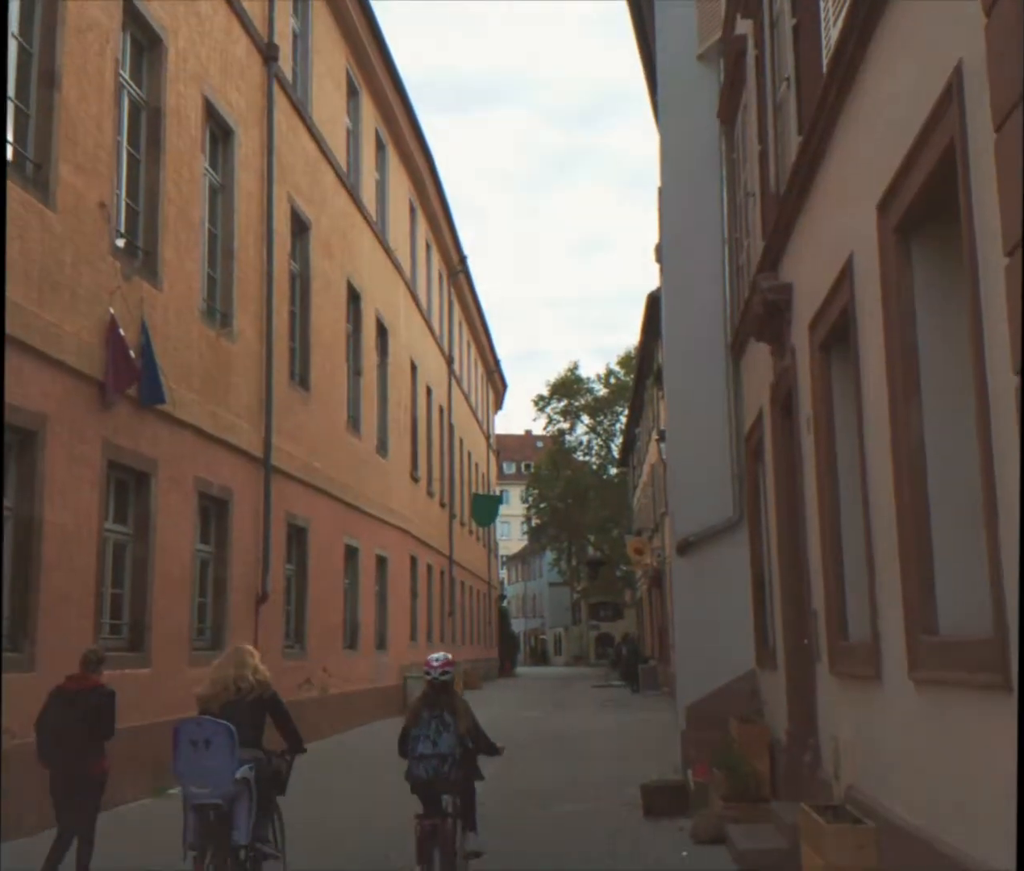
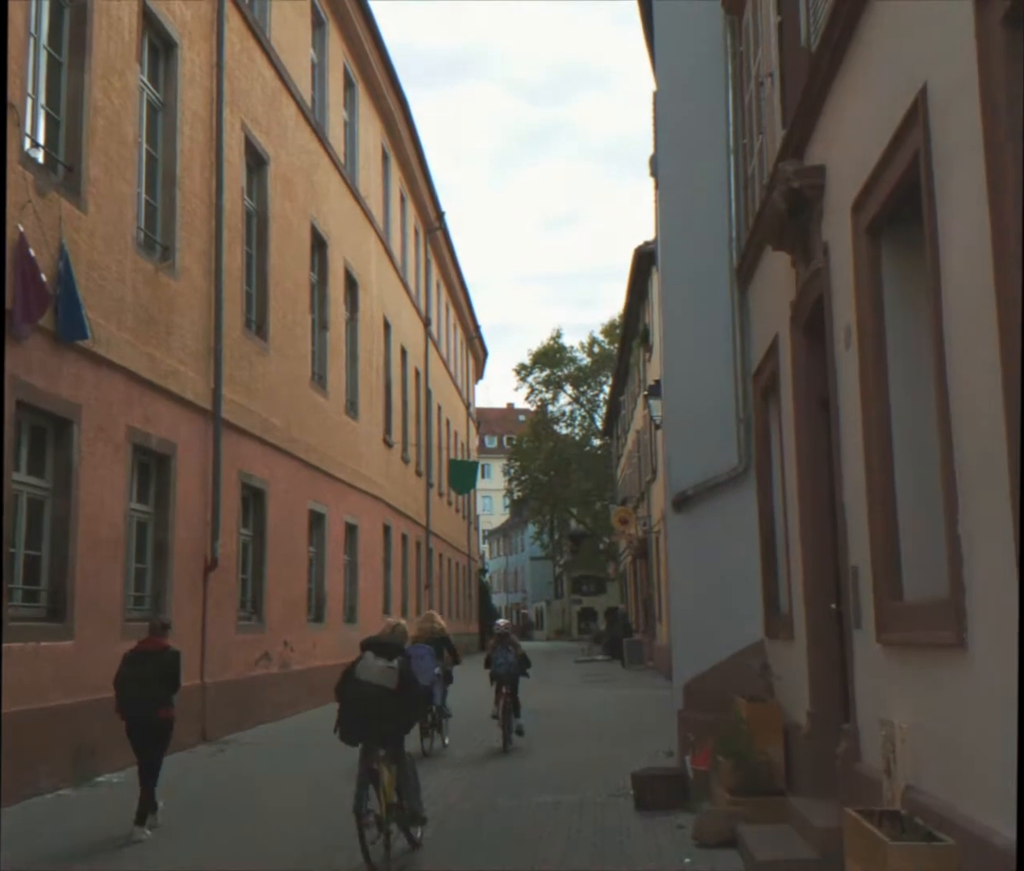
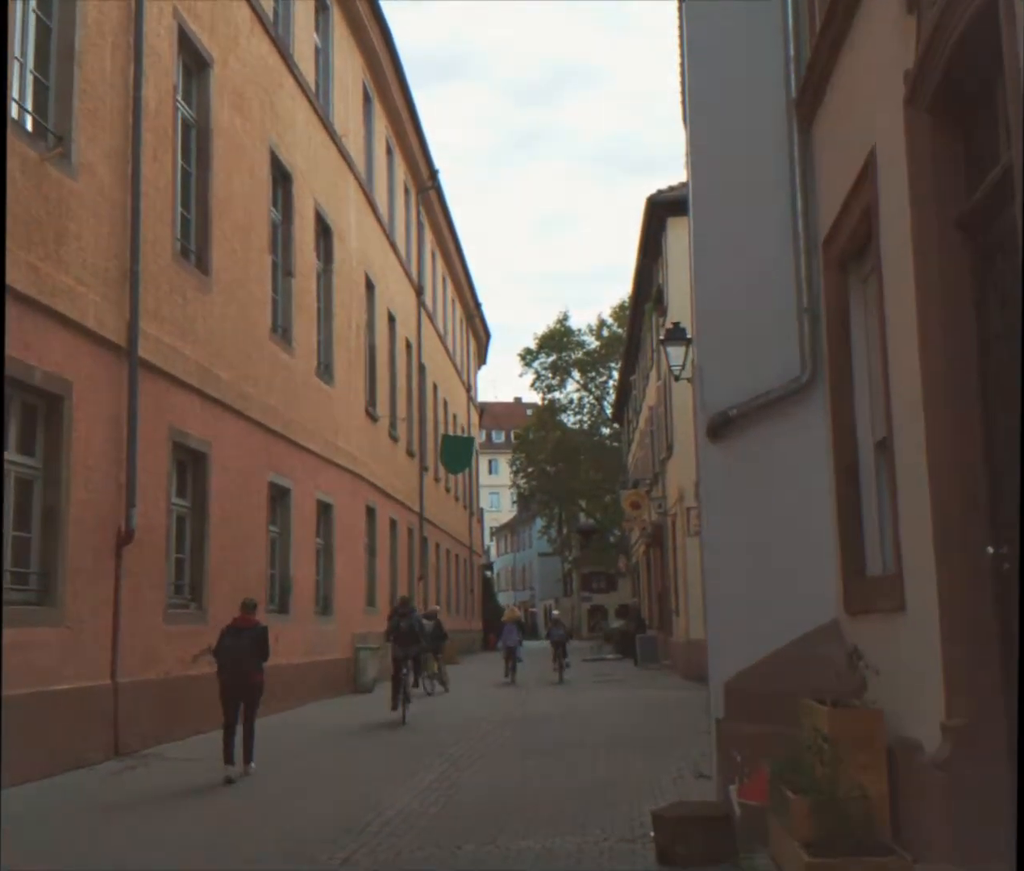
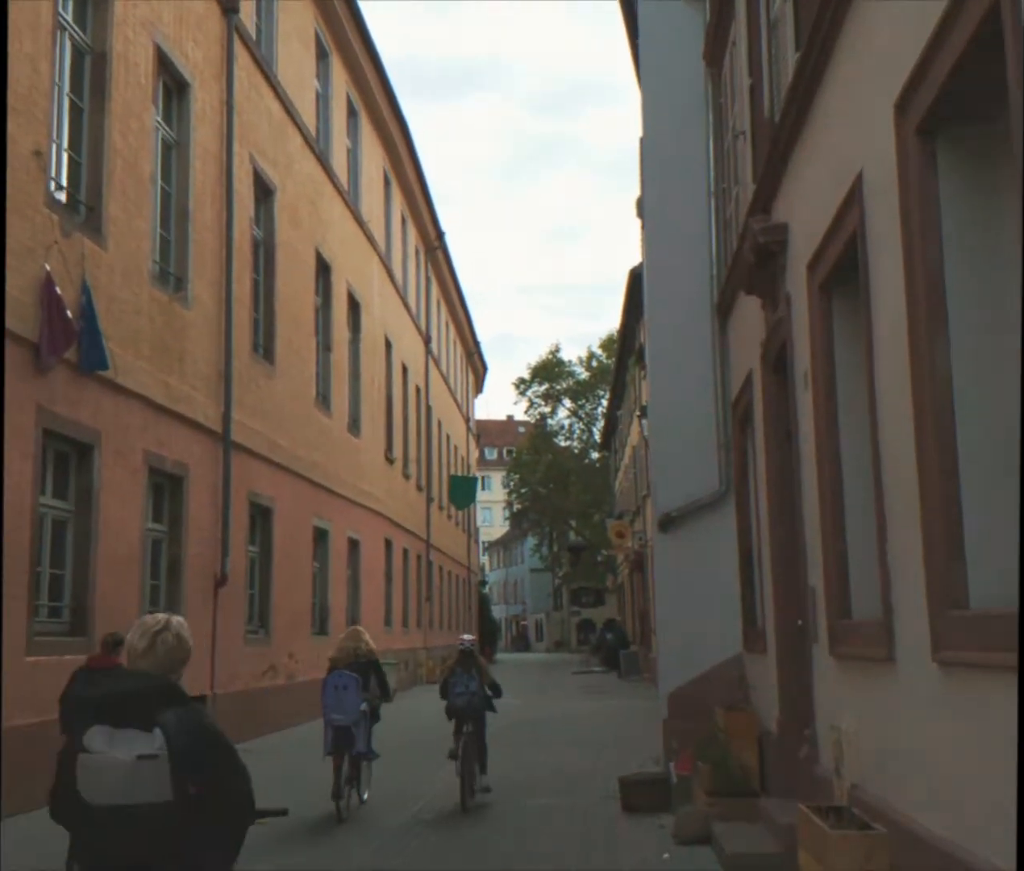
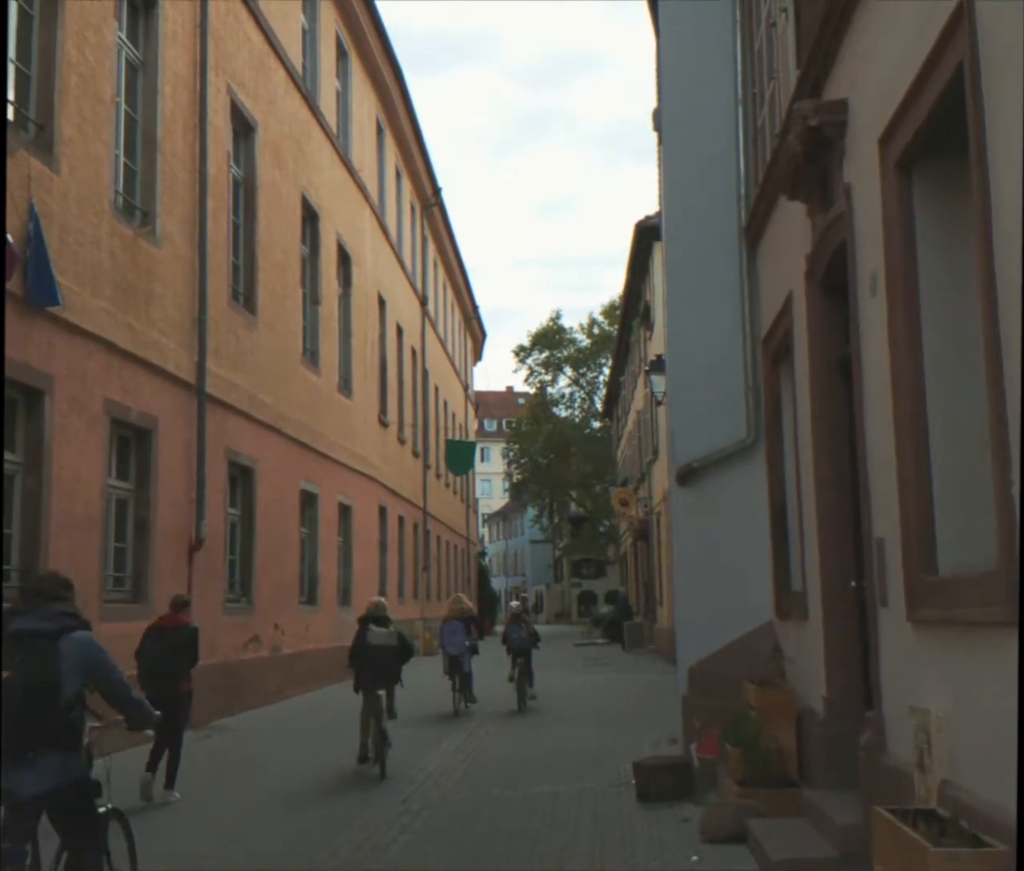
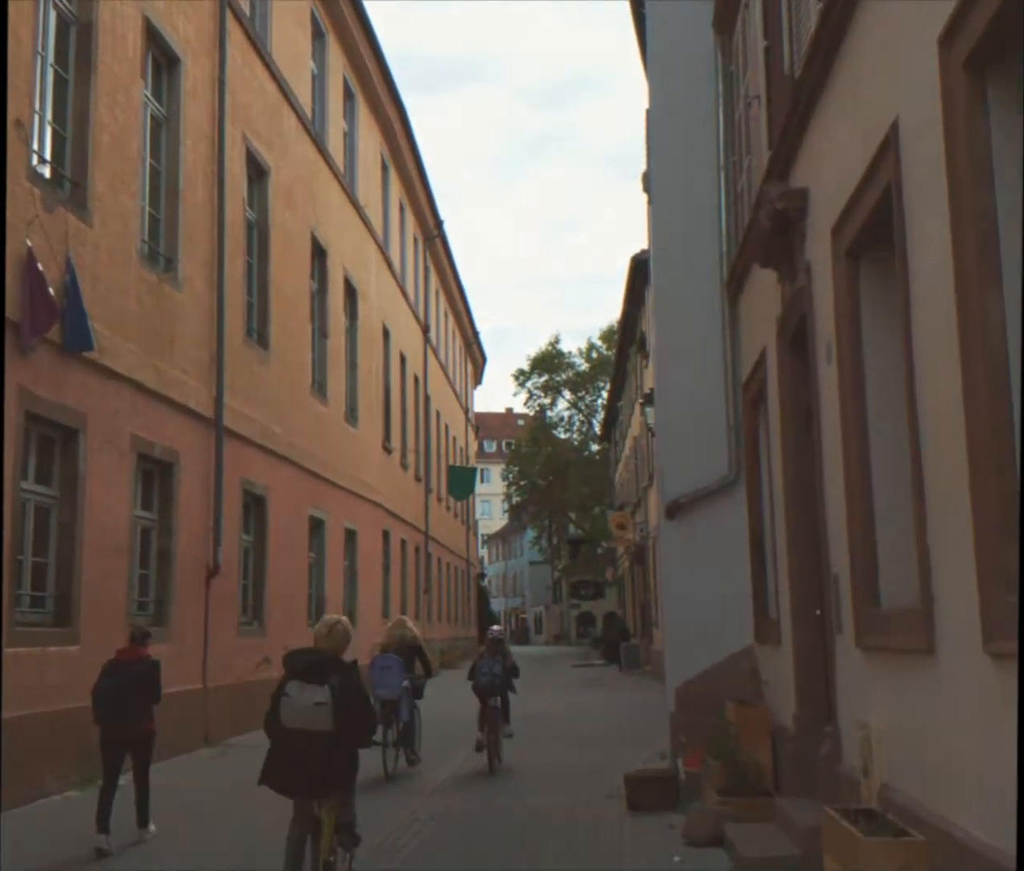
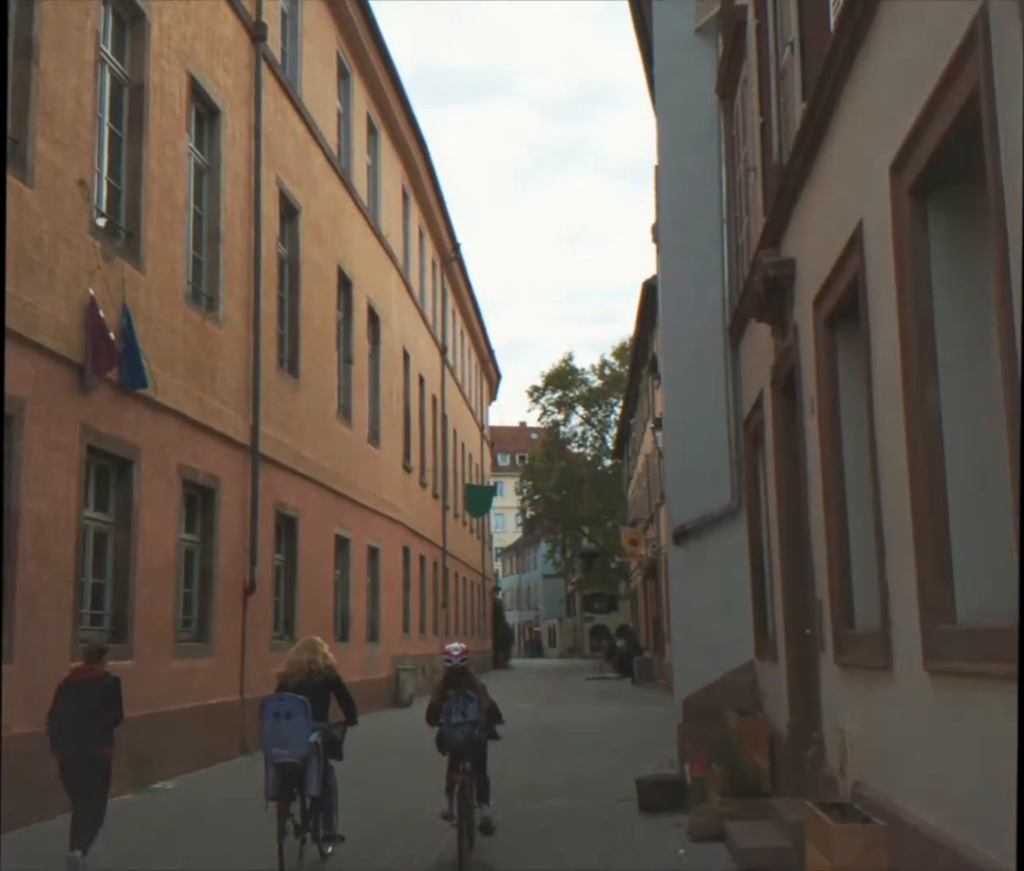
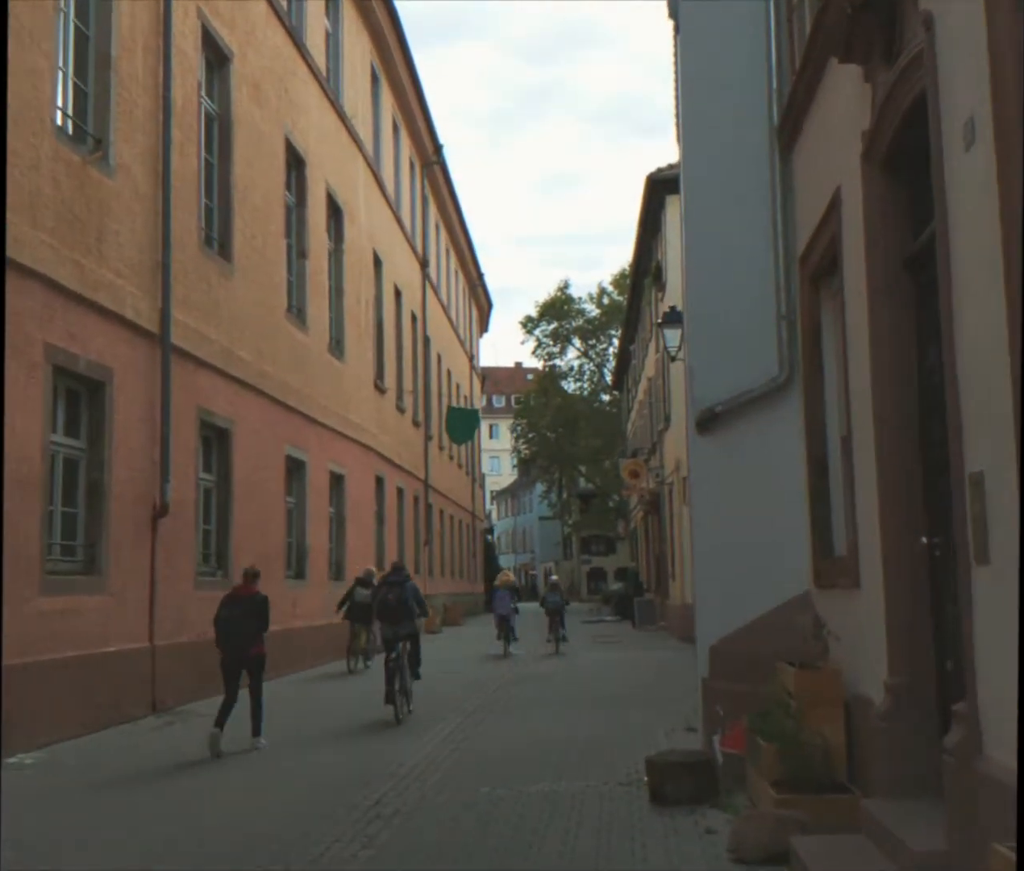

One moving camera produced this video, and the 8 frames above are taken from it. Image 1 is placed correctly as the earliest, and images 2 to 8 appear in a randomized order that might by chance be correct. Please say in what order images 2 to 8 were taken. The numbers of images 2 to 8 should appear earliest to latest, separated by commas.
7, 4, 6, 2, 5, 8, 3
